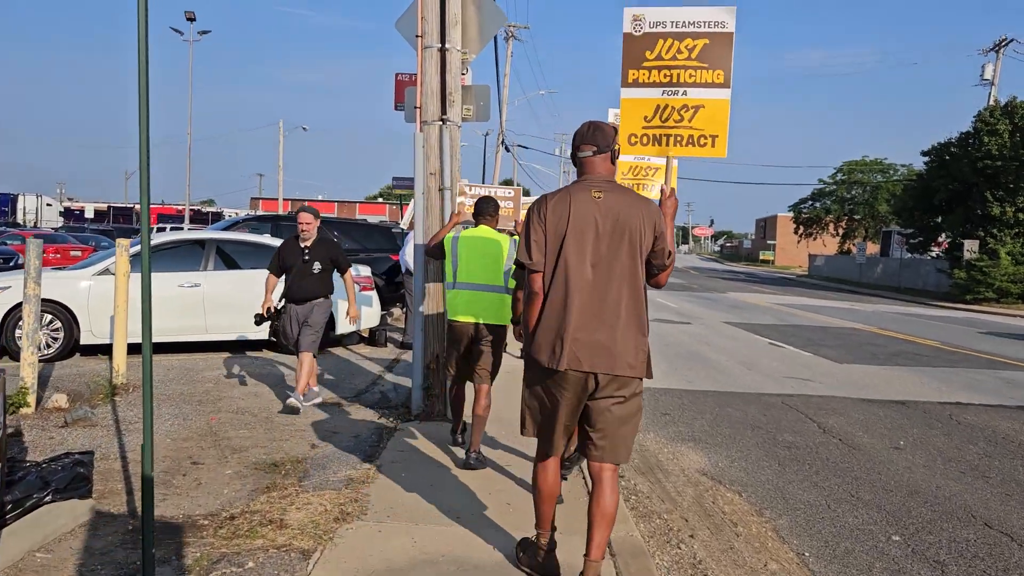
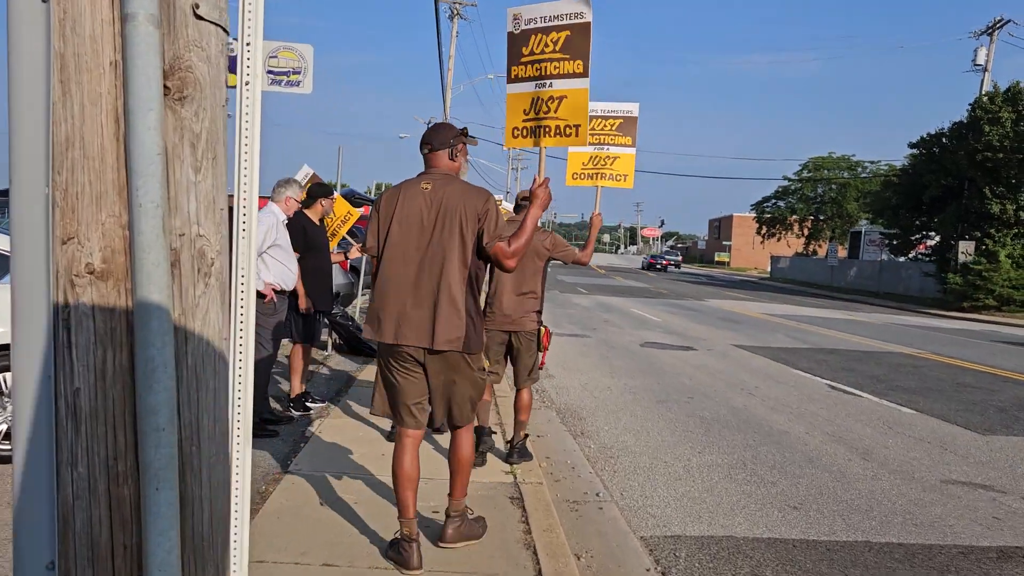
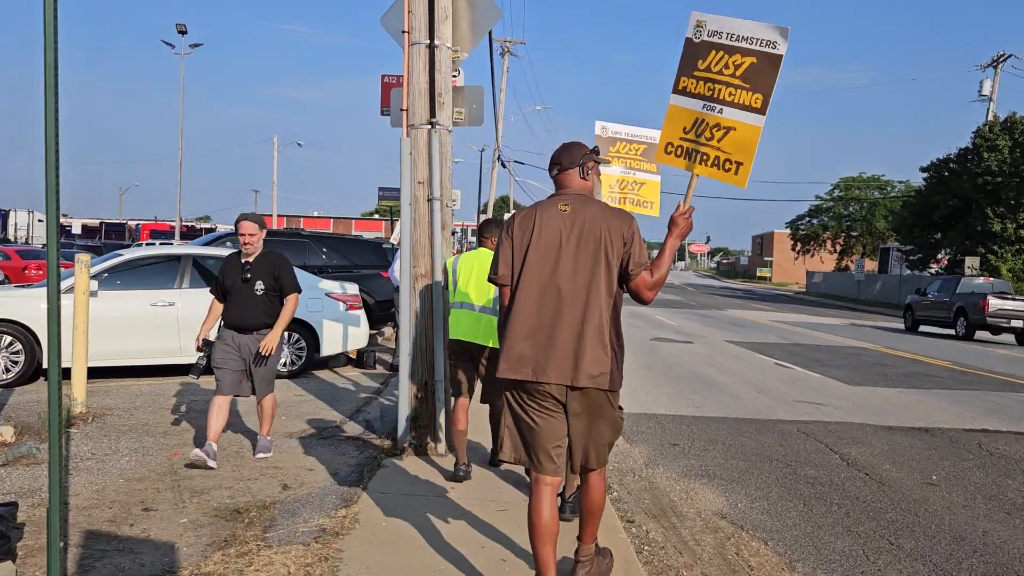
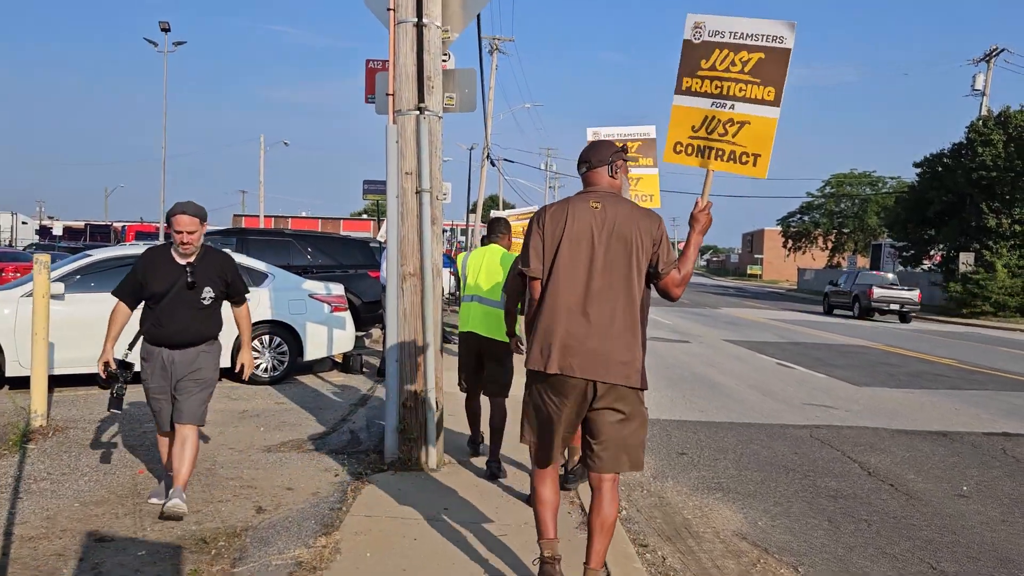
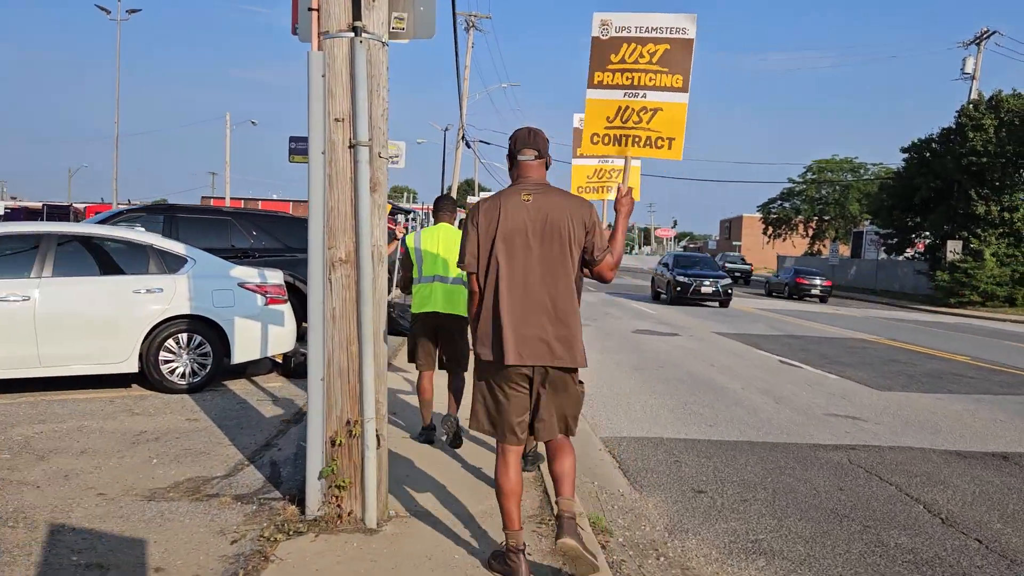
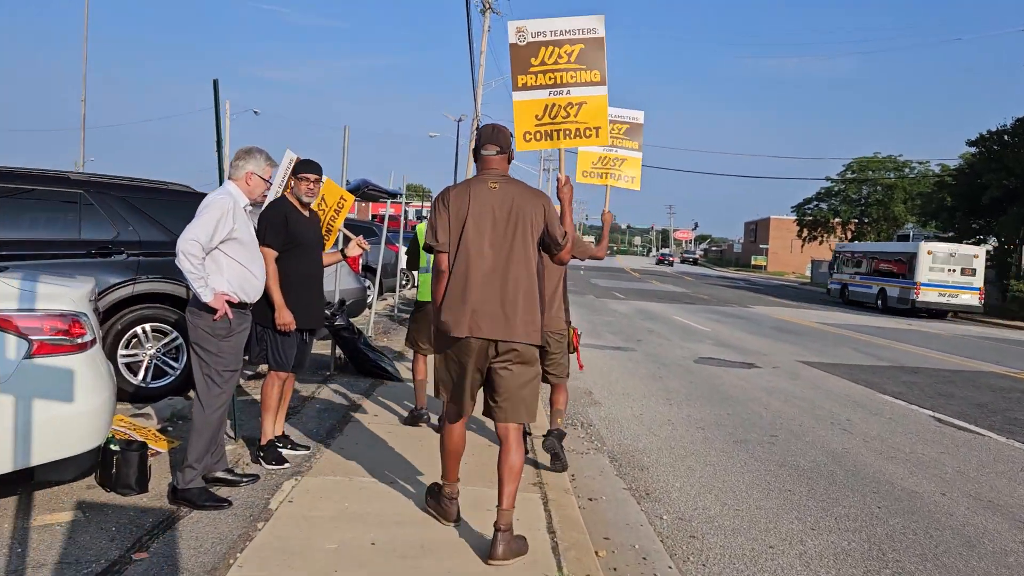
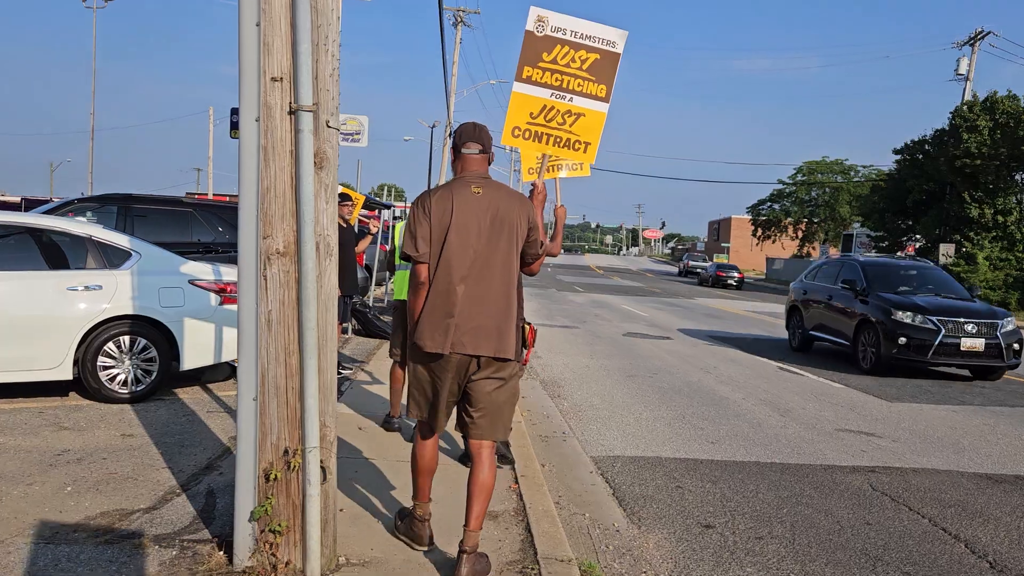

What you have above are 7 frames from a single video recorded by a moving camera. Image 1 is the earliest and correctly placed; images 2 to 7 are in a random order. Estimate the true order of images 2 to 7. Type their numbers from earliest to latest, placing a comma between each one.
3, 4, 5, 7, 2, 6
